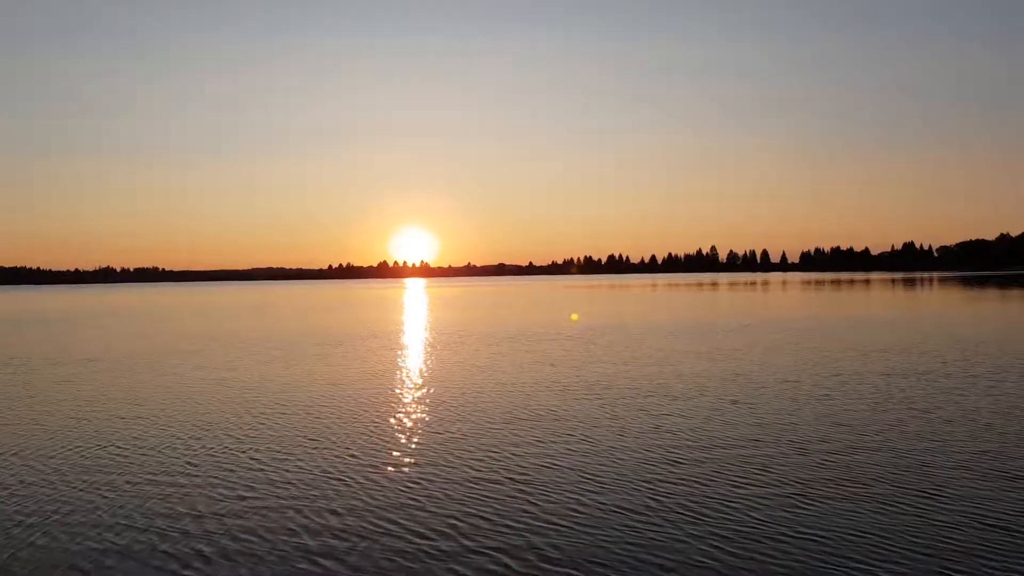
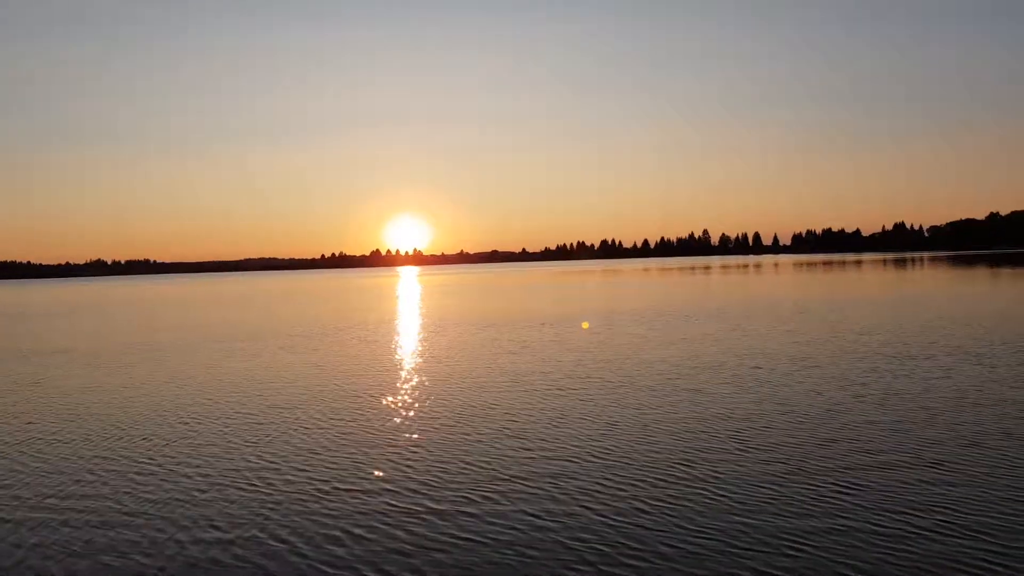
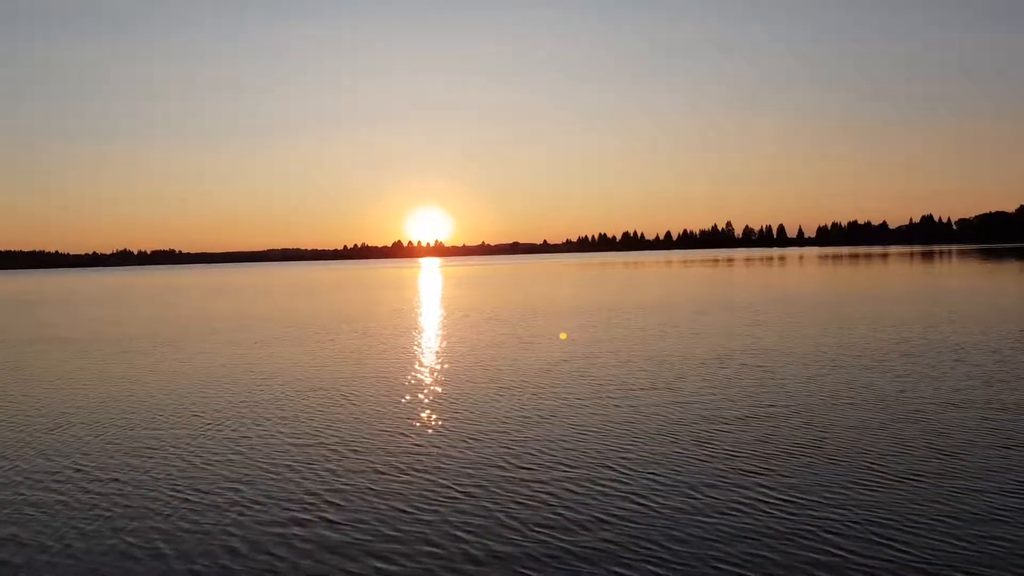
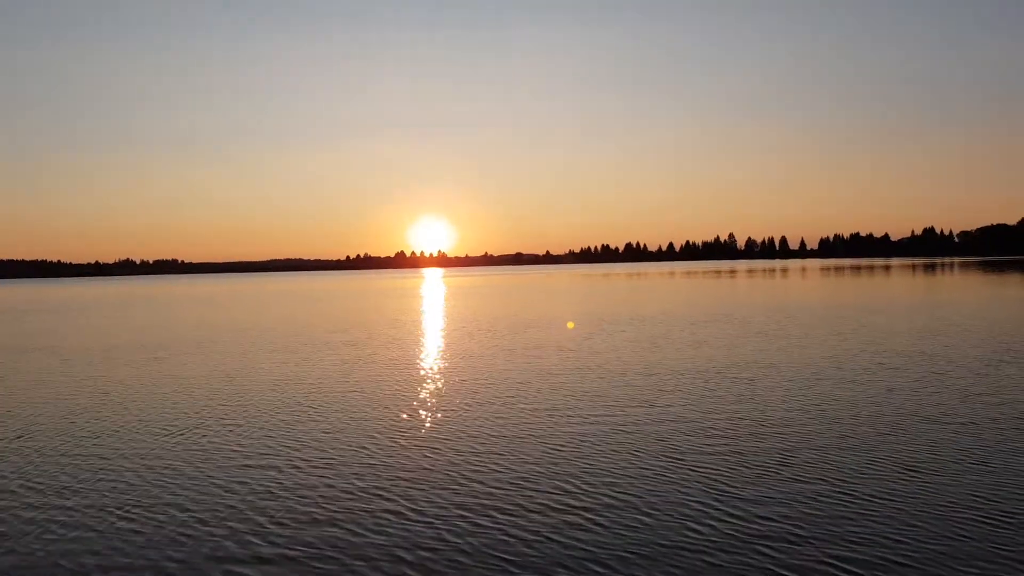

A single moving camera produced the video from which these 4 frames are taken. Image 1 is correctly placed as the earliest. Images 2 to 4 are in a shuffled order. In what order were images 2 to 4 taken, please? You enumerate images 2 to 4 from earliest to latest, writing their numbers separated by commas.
2, 3, 4
